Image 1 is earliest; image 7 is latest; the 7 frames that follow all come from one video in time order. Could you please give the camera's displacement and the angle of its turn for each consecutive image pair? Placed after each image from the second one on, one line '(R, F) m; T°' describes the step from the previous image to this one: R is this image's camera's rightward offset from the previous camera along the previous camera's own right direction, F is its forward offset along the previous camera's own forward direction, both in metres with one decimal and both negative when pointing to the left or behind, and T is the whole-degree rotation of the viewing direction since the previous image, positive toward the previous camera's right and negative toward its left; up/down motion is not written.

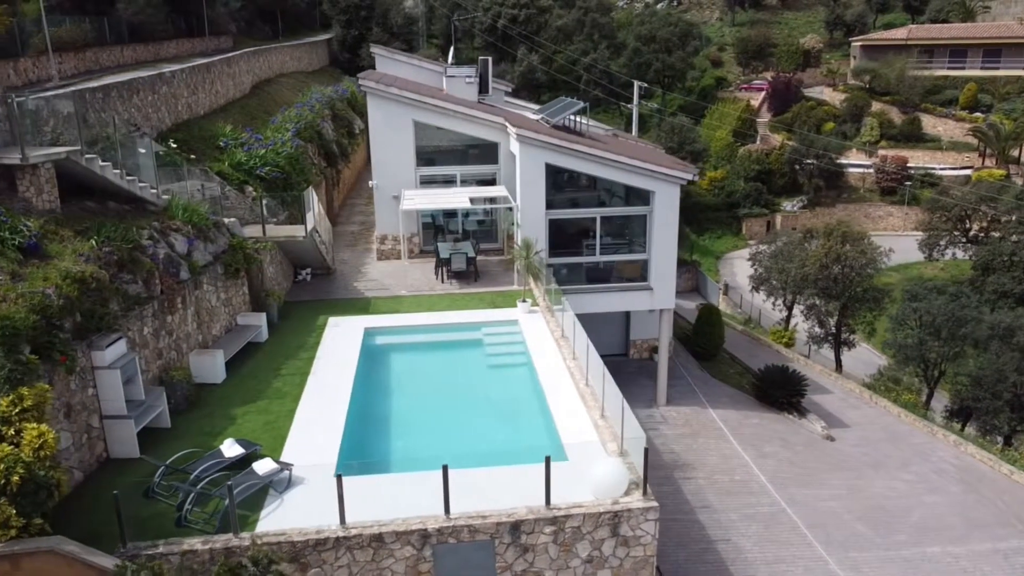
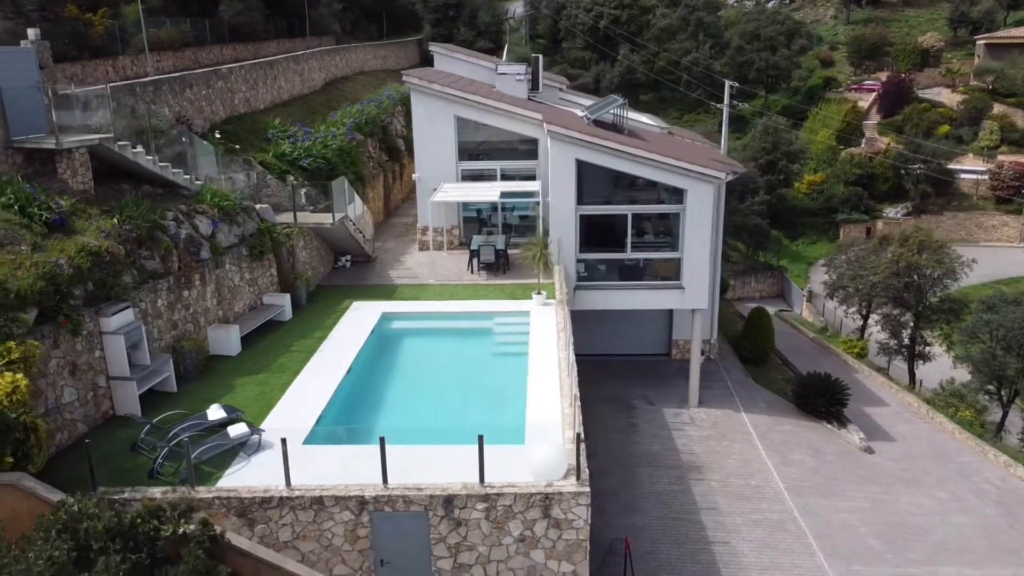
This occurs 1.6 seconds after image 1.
(+1.9, -0.2) m; -8°
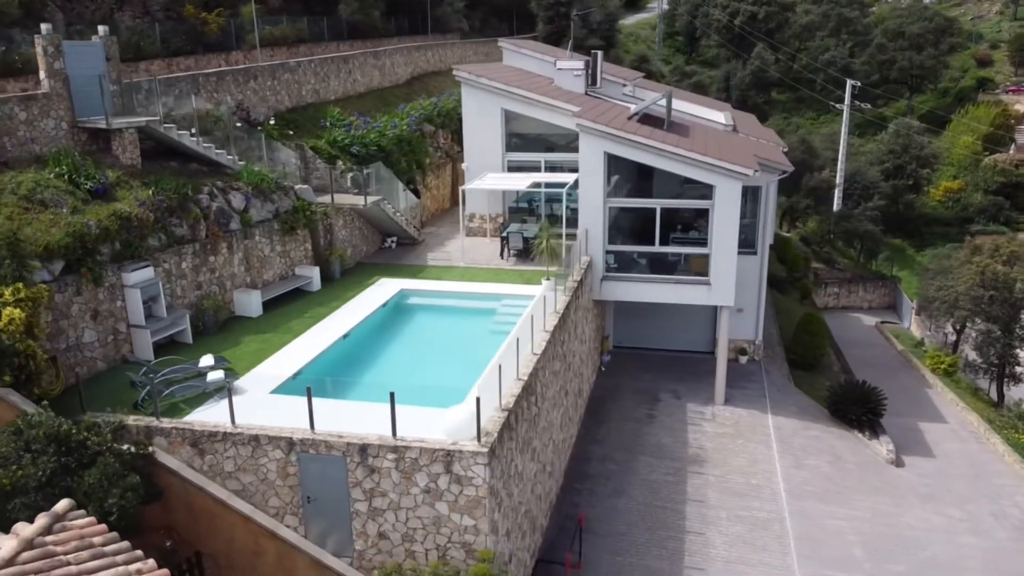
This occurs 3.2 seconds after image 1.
(+2.8, -0.5) m; -10°
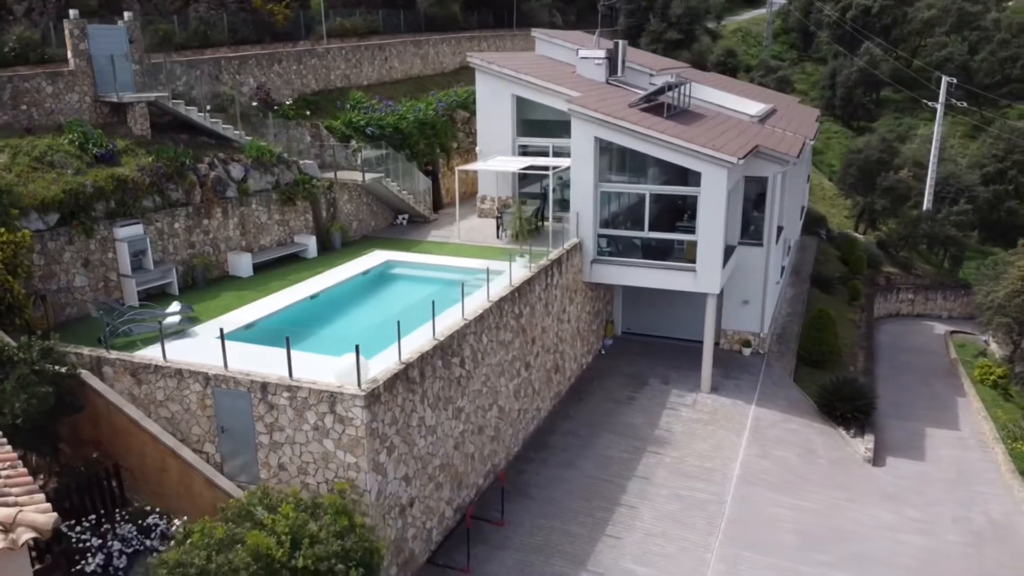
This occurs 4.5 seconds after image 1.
(+3.2, -0.5) m; -9°
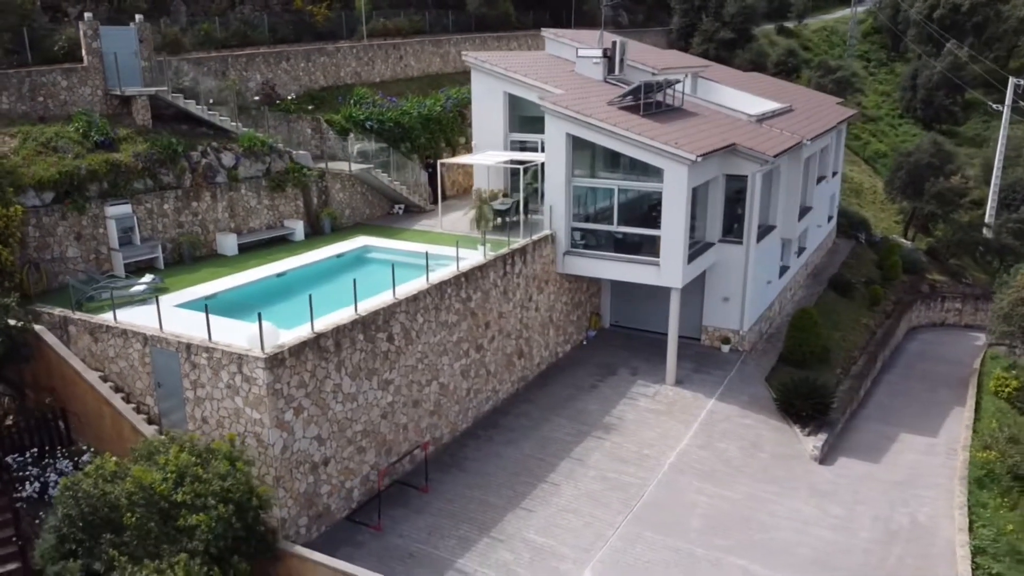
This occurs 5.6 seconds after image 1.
(+3.1, -0.7) m; -7°
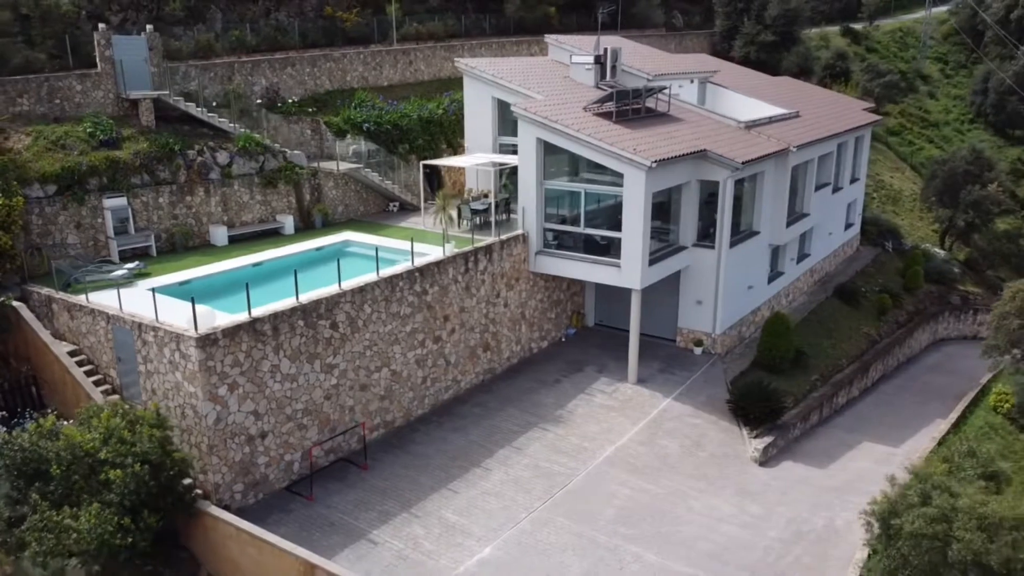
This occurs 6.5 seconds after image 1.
(+2.9, -0.8) m; -6°
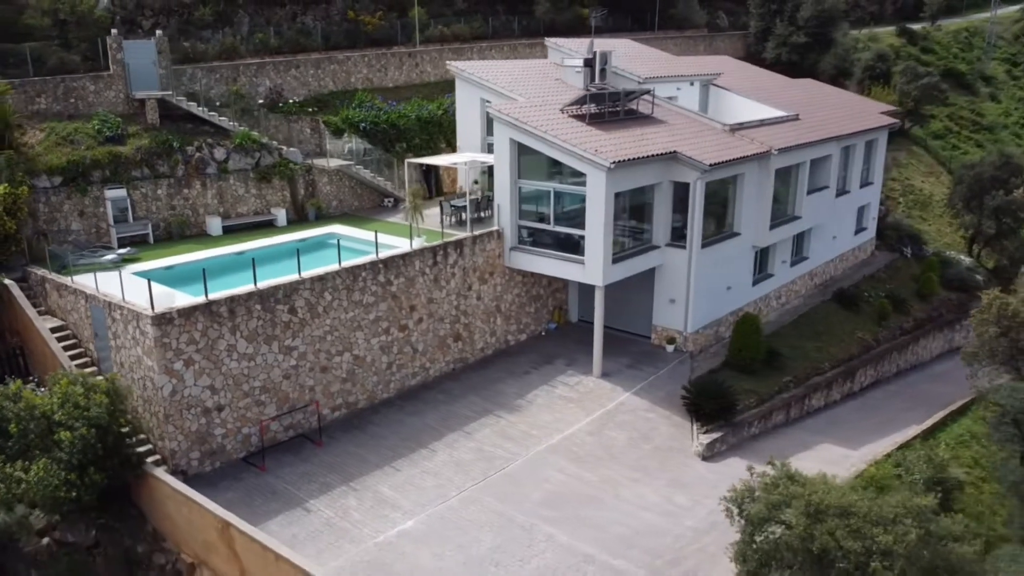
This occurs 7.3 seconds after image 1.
(+2.6, -0.8) m; -5°
